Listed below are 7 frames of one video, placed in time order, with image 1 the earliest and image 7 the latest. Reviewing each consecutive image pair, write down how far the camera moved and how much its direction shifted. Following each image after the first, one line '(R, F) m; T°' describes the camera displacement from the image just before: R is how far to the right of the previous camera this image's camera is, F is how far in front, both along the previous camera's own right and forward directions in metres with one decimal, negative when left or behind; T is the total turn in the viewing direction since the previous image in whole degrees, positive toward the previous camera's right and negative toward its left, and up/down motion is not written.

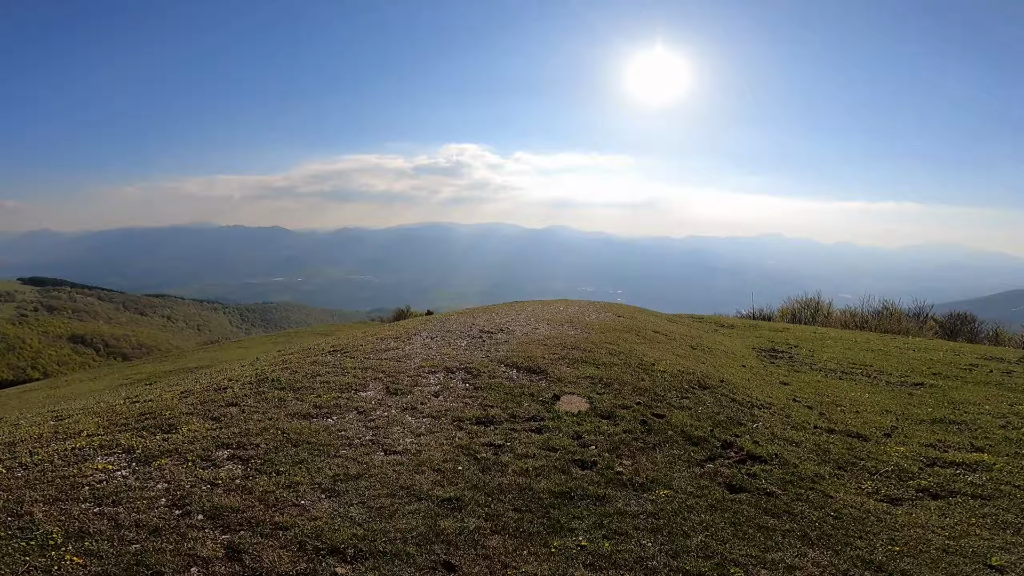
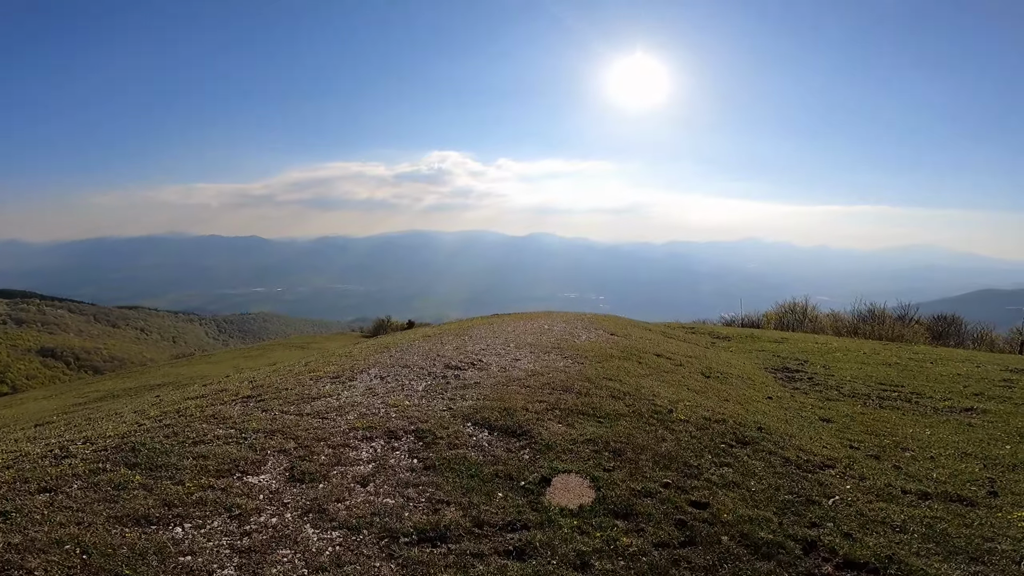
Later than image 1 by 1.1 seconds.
(+0.2, +2.2) m; +2°
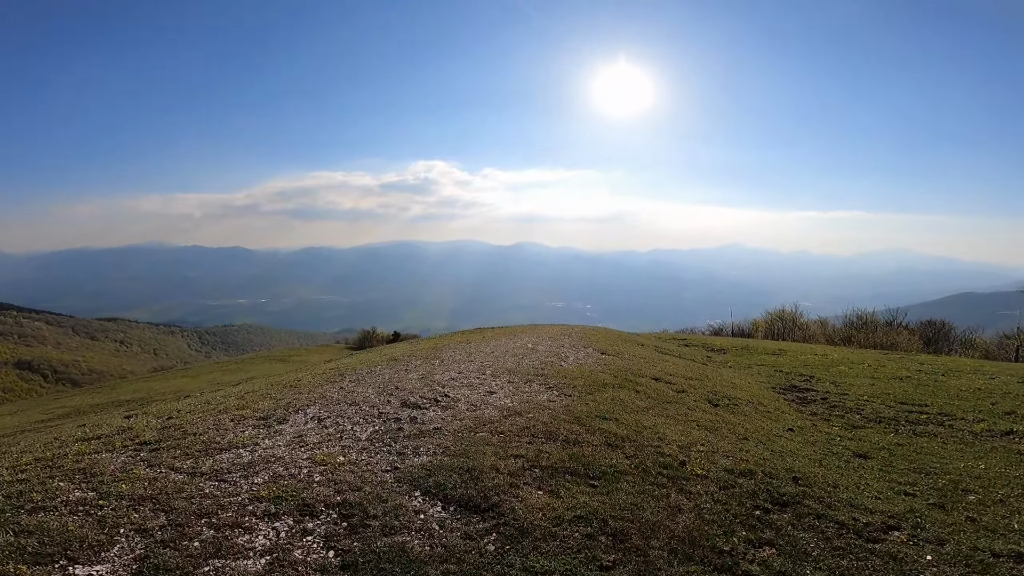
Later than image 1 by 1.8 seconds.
(+0.2, +1.4) m; +1°
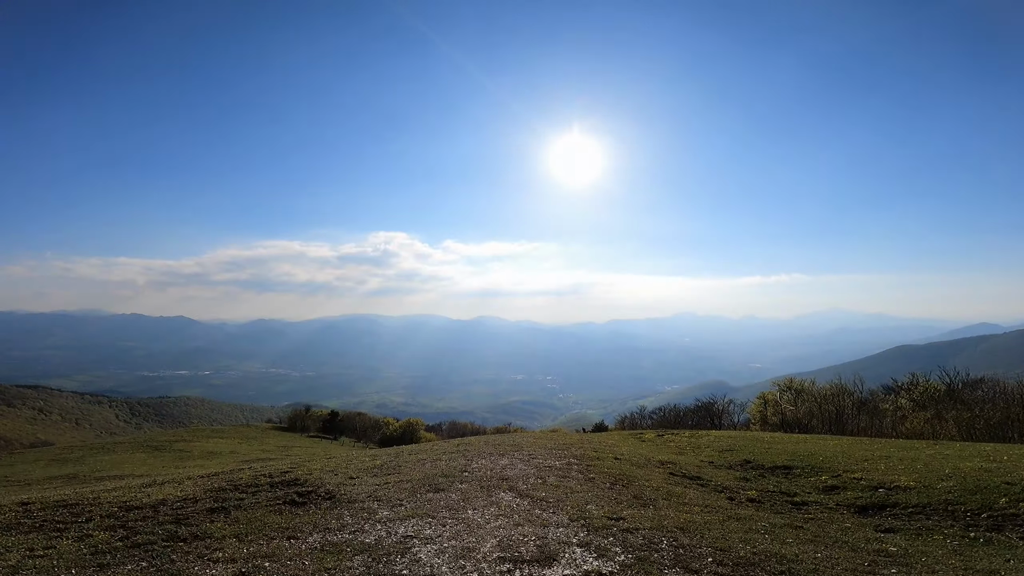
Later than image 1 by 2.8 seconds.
(-1.0, -10.9) m; +5°
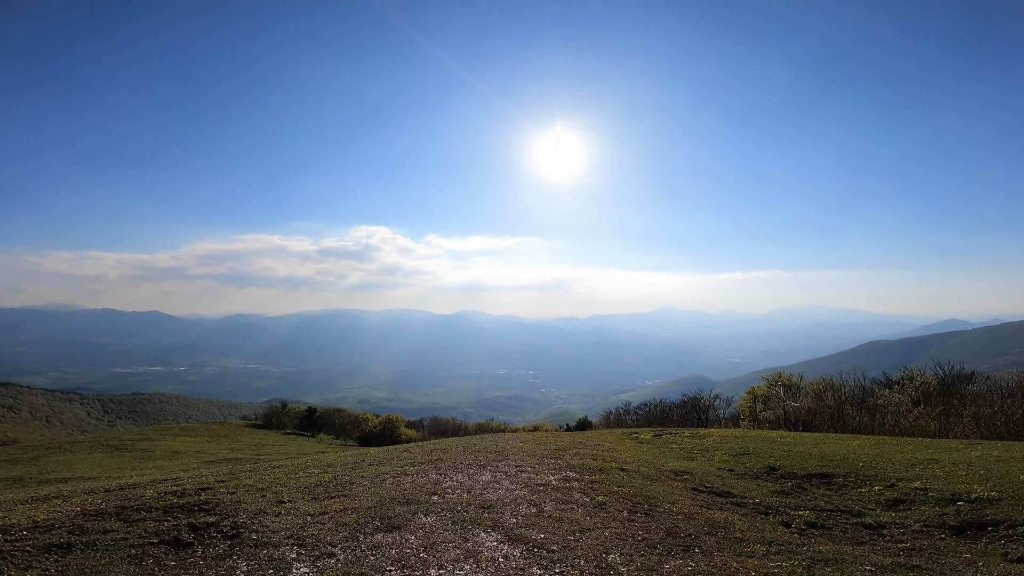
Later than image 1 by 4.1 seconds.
(-0.1, +6.8) m; +2°
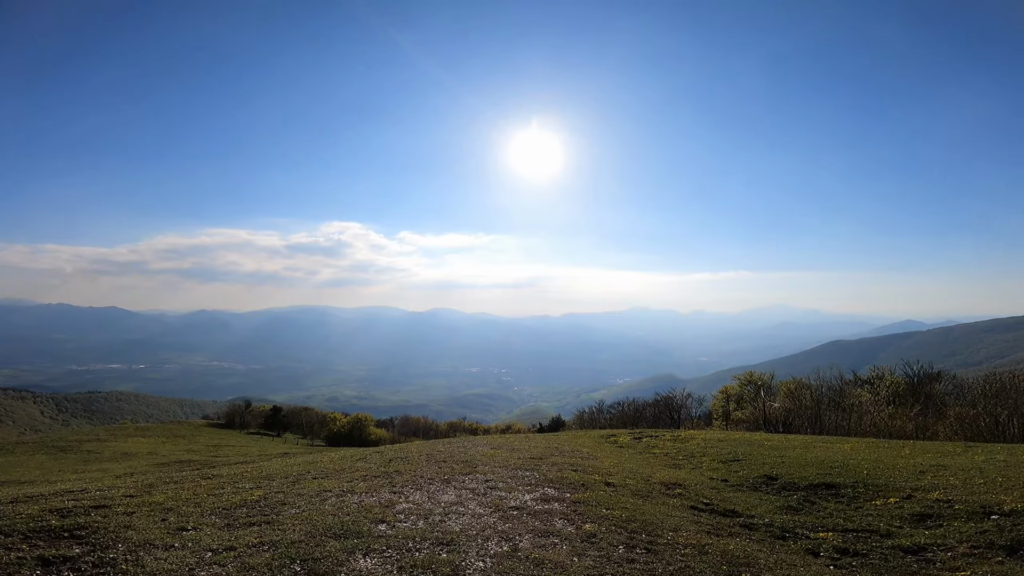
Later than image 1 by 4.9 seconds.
(+0.2, +4.2) m; +3°
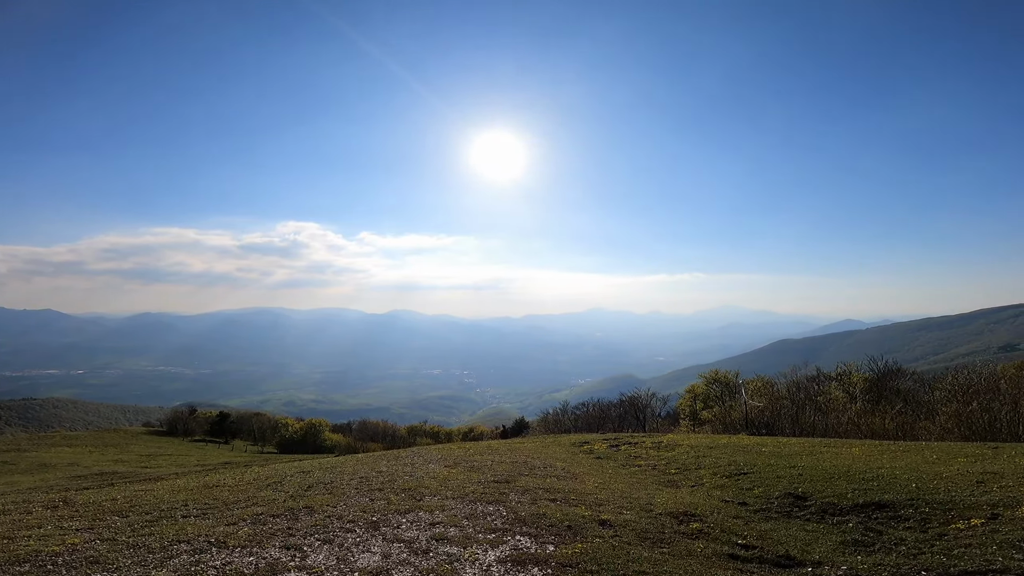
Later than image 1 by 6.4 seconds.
(+0.2, +7.6) m; +5°
